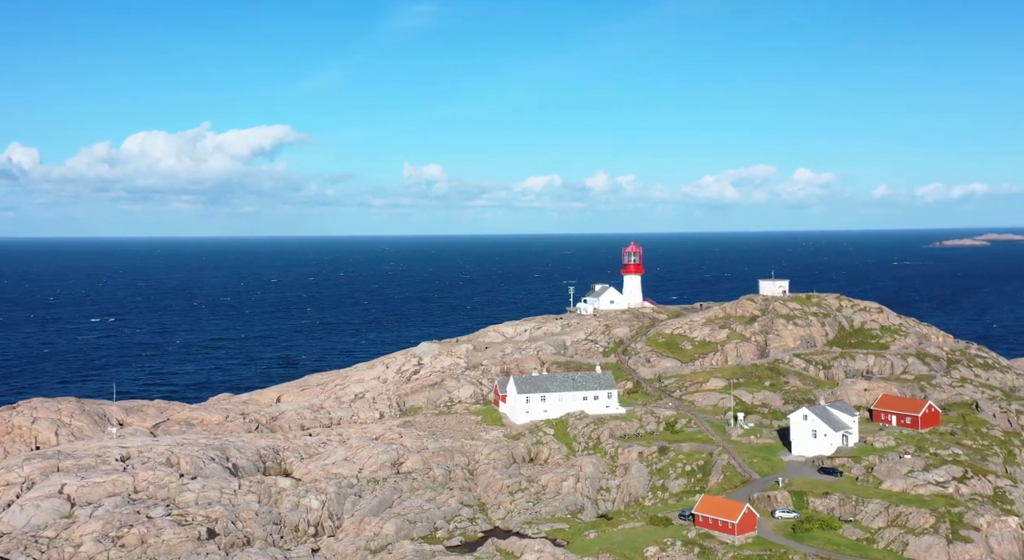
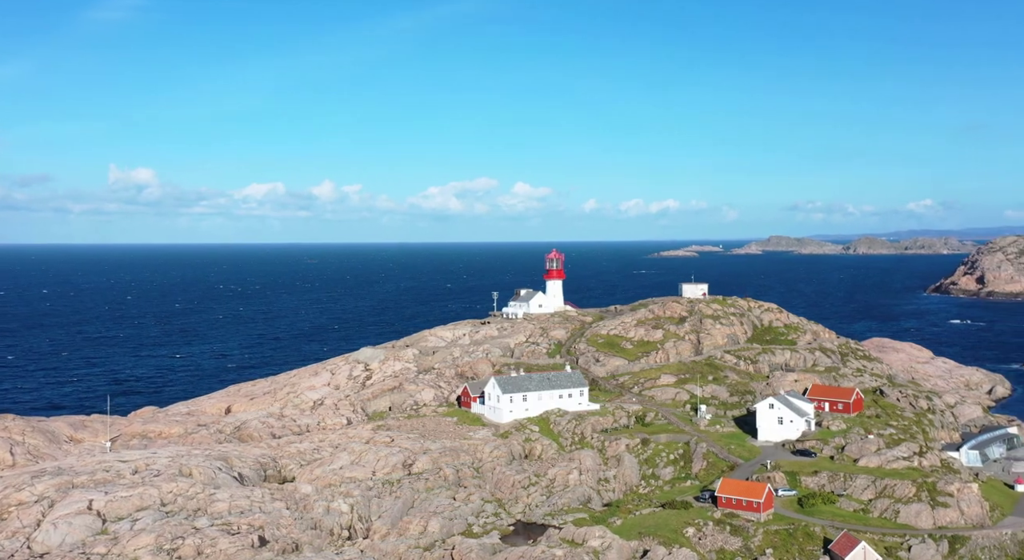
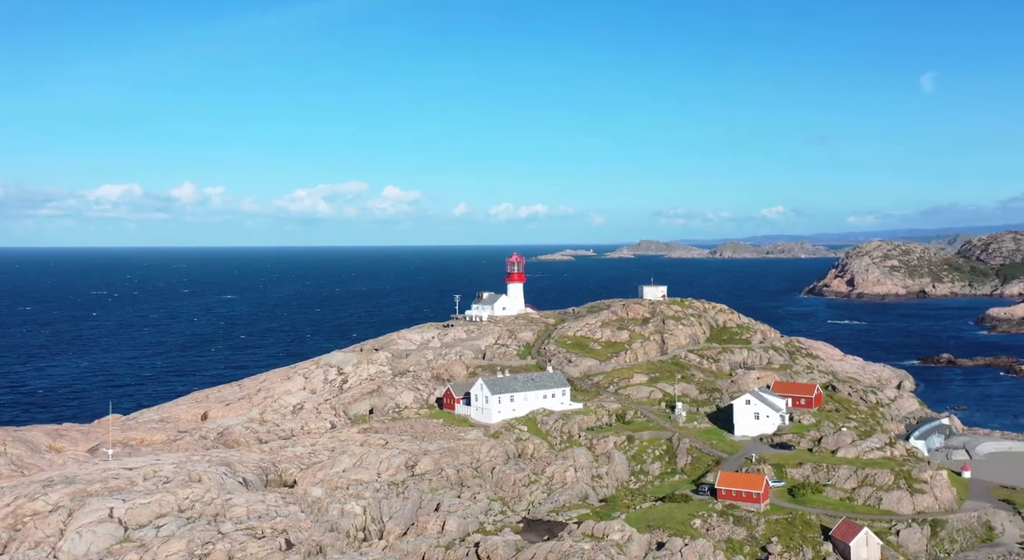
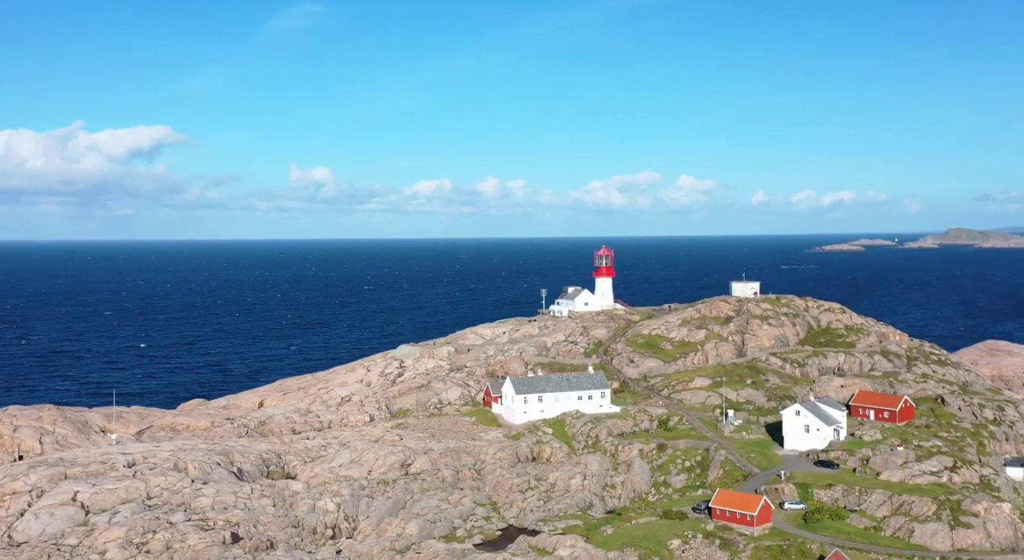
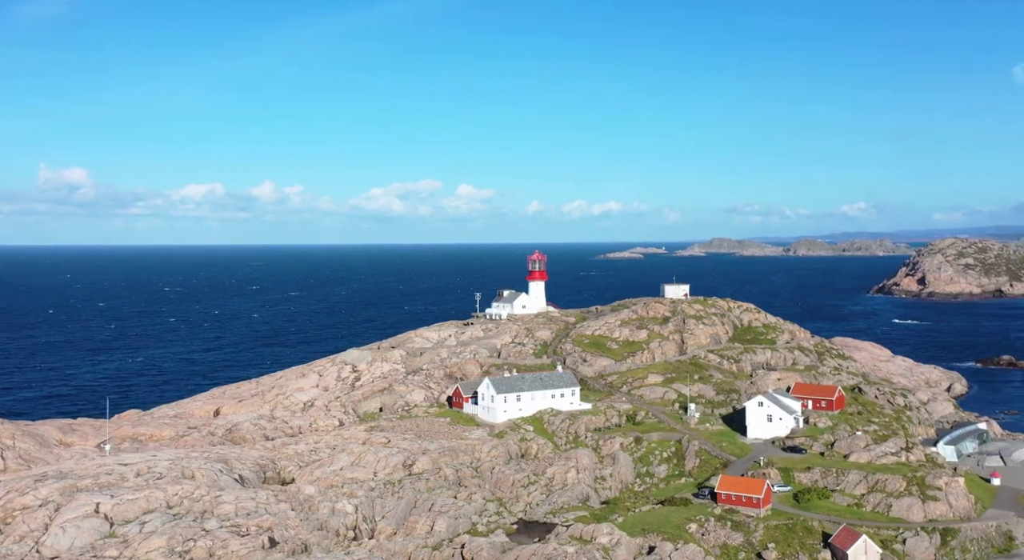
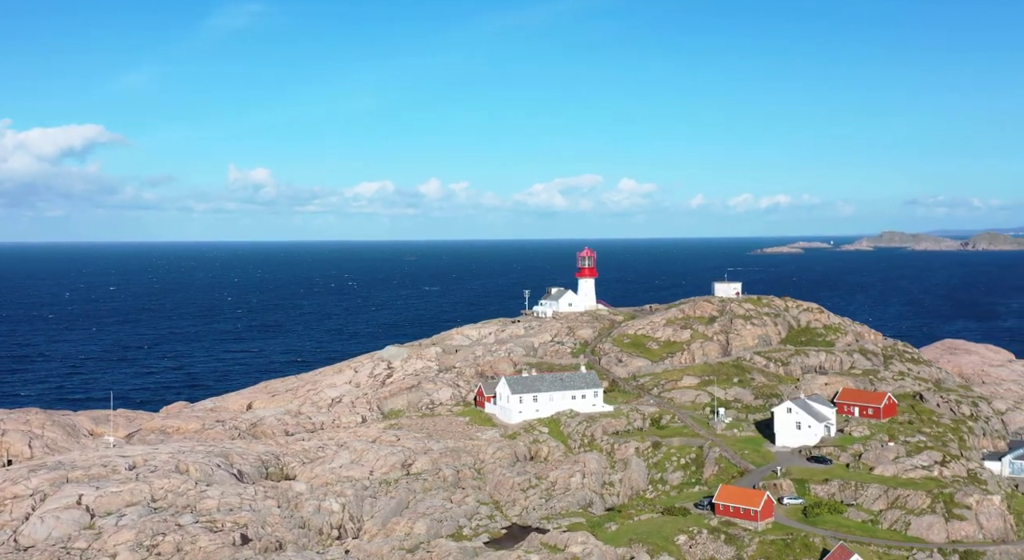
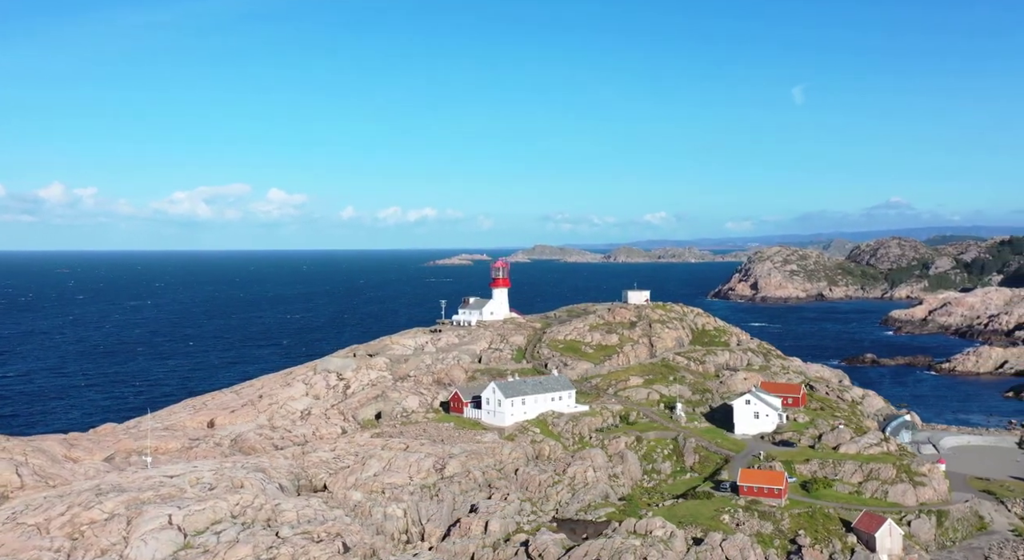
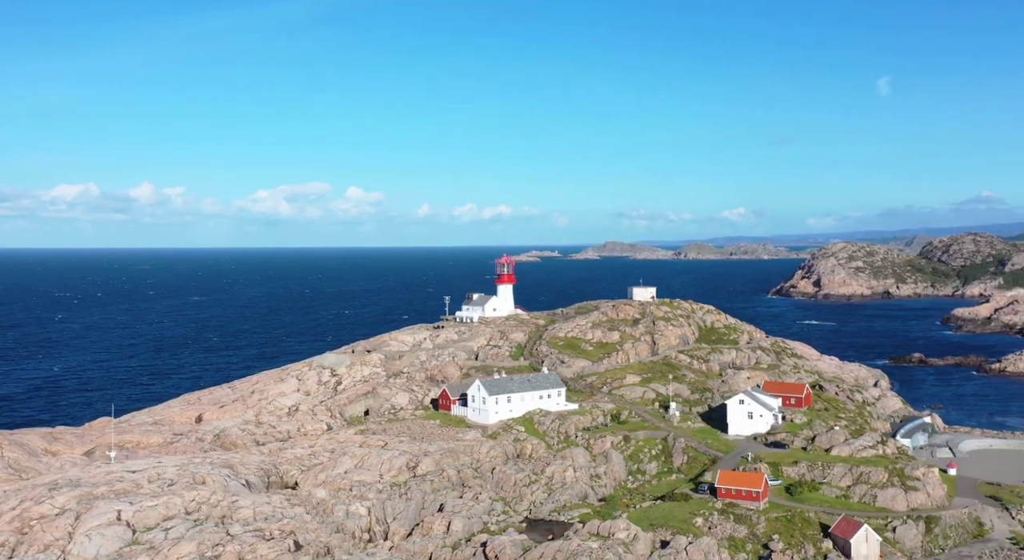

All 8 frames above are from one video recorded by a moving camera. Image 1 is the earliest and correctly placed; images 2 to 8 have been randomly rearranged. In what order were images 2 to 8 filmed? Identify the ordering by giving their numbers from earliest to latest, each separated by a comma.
4, 6, 2, 5, 3, 8, 7
